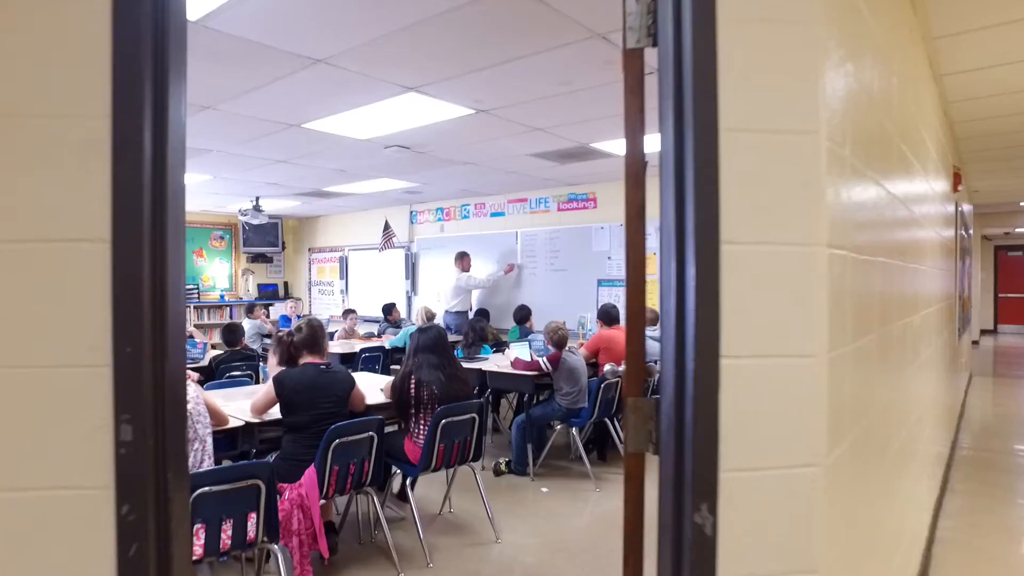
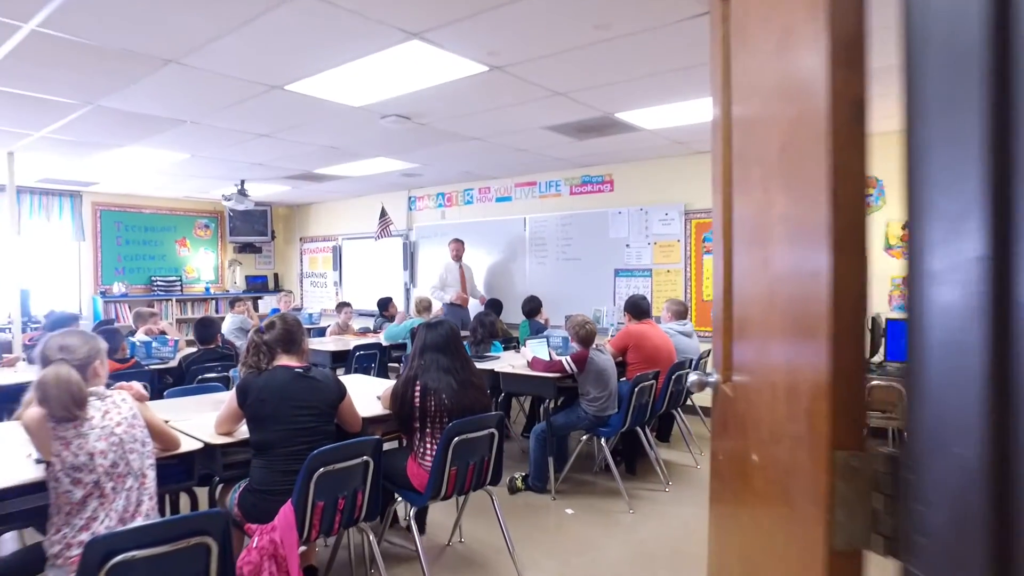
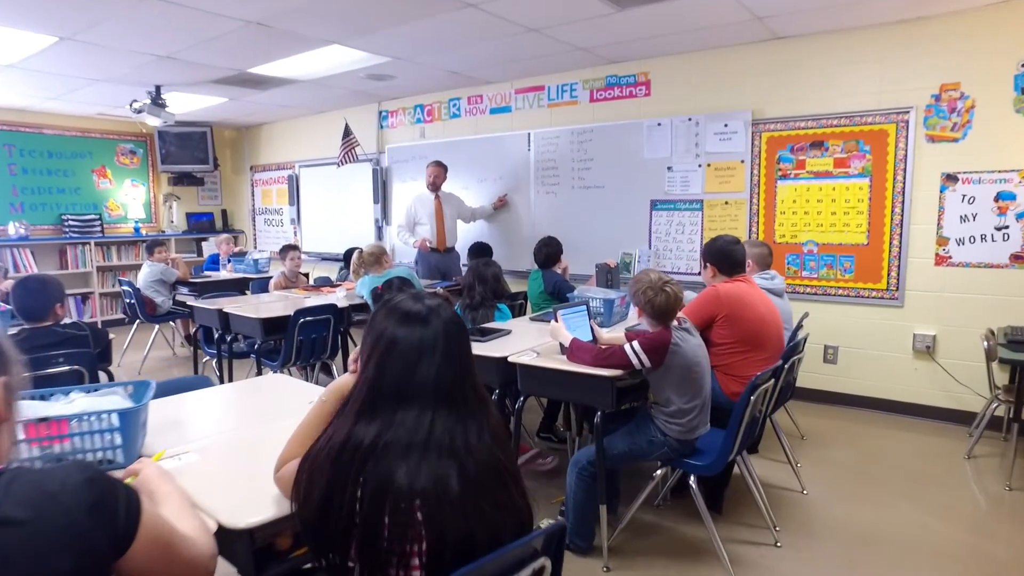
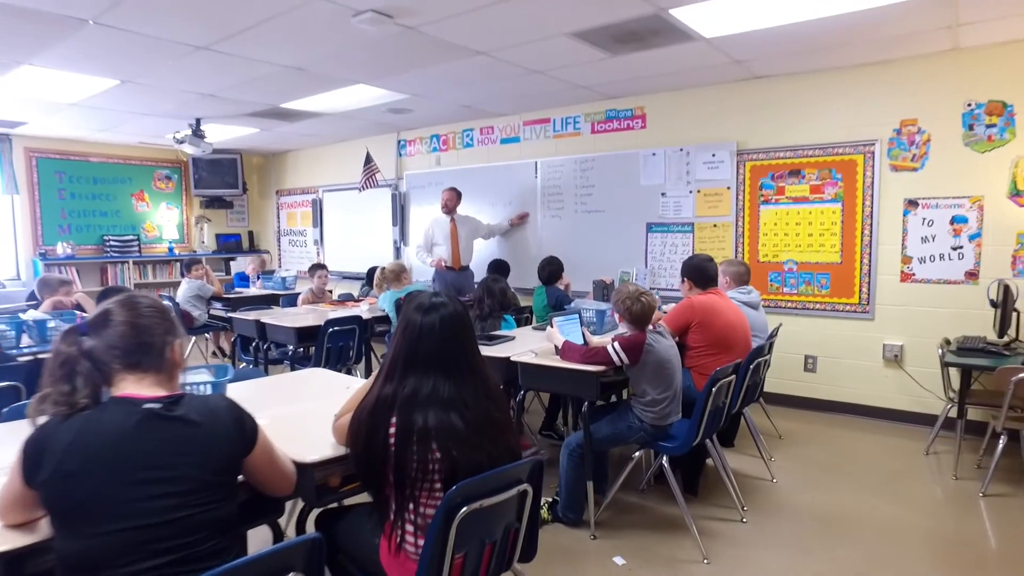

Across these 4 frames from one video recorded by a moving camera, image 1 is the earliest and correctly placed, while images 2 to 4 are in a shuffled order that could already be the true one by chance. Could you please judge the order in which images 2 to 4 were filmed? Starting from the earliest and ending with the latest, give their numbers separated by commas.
2, 4, 3
